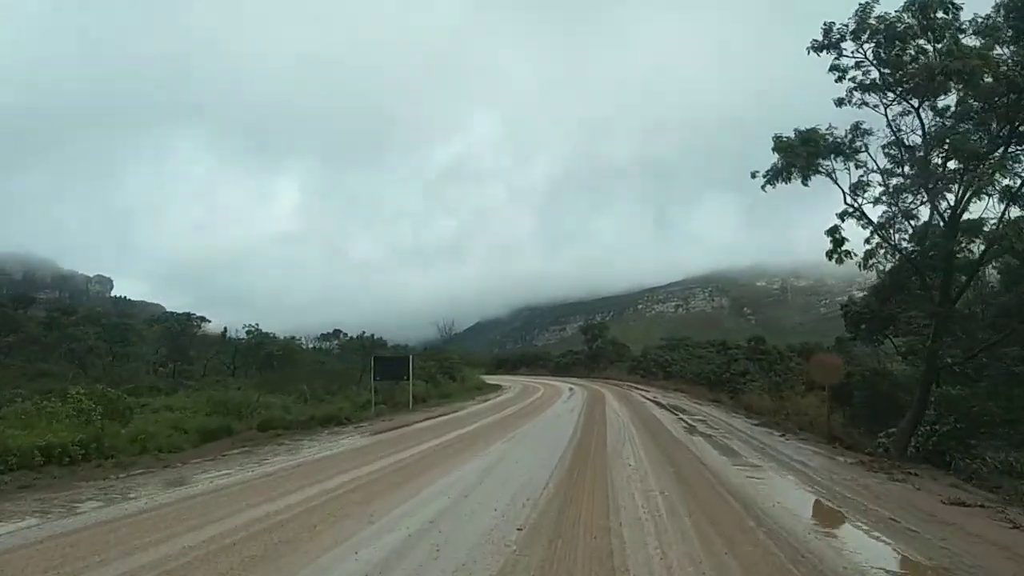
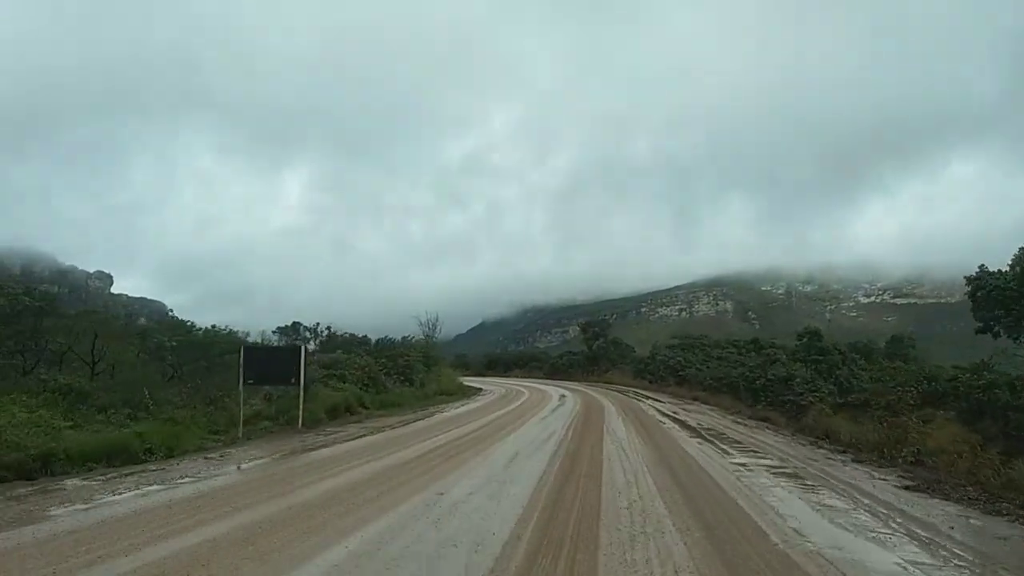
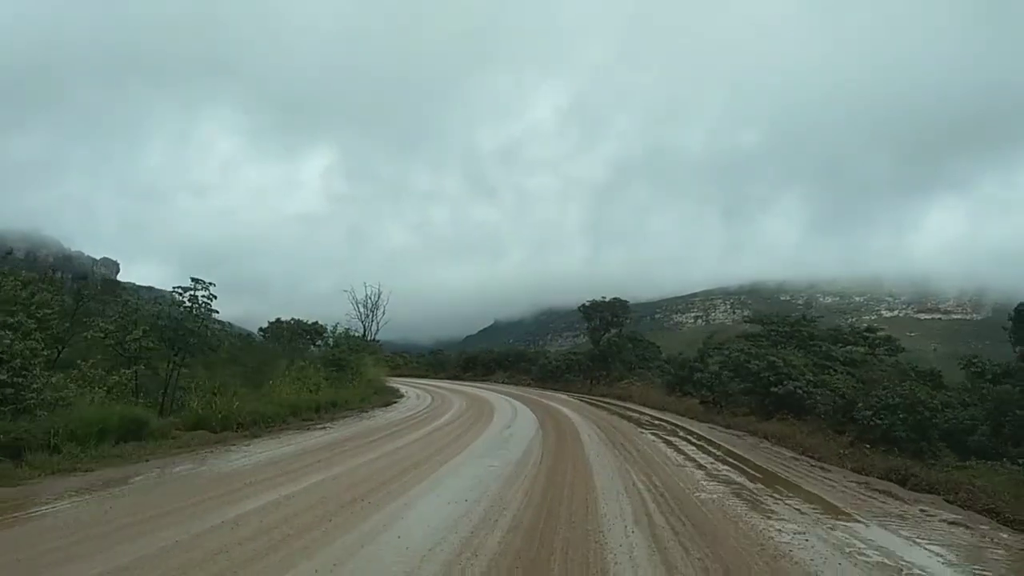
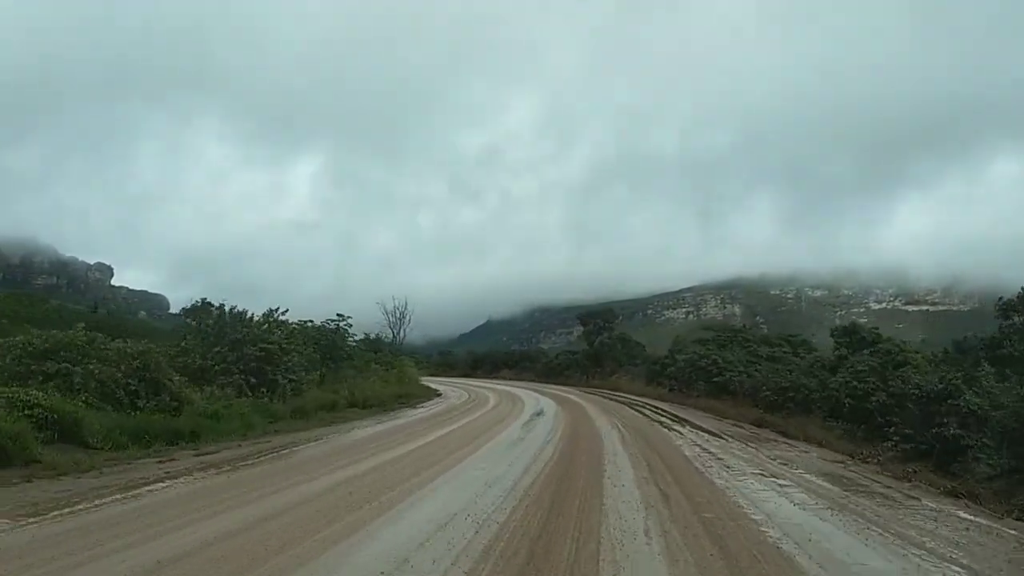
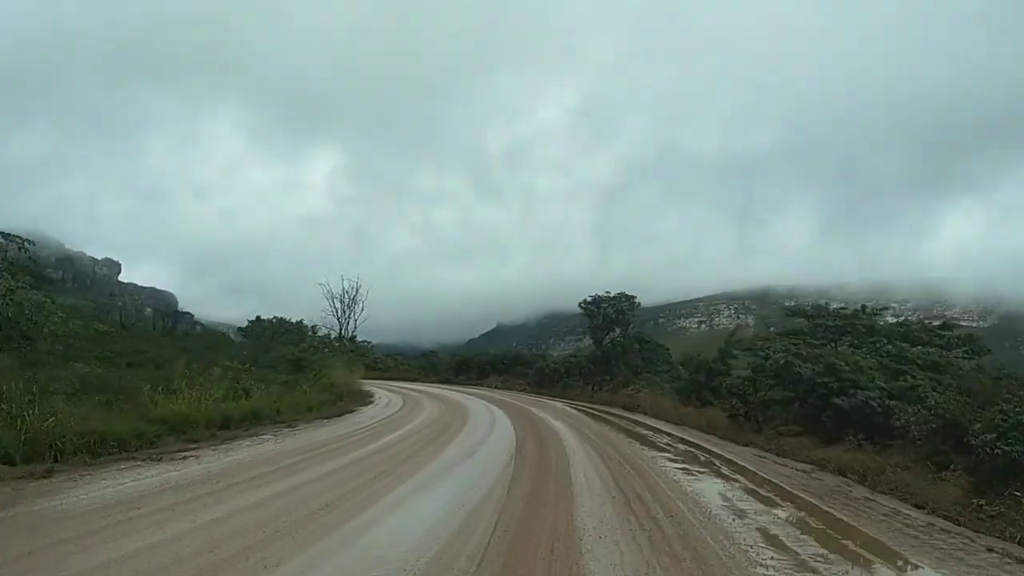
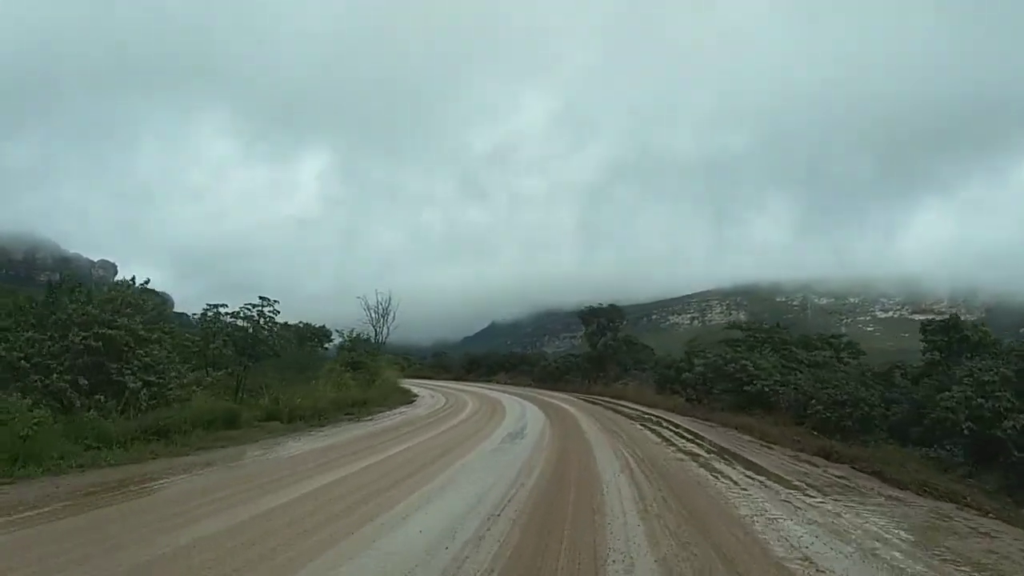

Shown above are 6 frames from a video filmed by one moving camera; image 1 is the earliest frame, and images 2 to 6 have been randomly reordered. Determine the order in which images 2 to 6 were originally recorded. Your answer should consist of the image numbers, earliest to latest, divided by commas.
2, 4, 6, 3, 5
